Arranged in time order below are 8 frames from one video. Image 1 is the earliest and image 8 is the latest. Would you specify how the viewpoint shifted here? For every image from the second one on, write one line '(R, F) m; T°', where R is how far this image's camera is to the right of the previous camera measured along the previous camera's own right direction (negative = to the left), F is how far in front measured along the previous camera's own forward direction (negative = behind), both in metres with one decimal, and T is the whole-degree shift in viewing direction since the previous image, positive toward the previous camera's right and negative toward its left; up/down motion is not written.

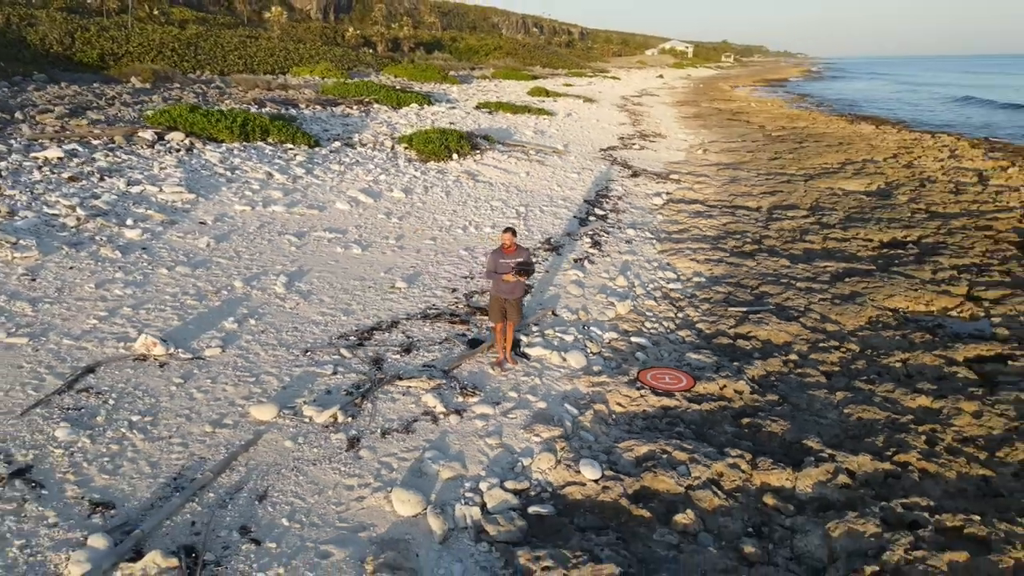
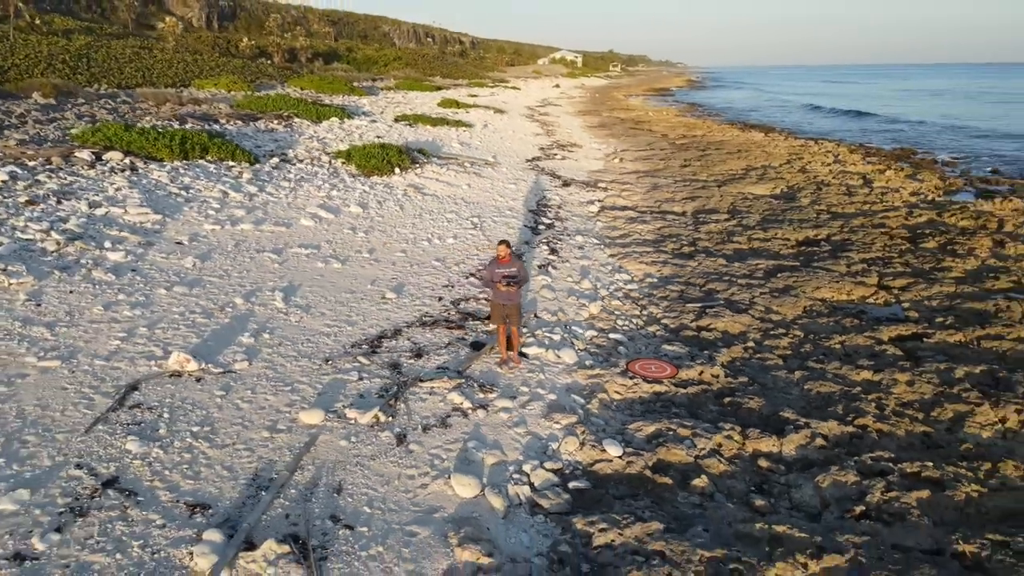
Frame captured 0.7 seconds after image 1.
(-1.0, -0.6) m; +8°
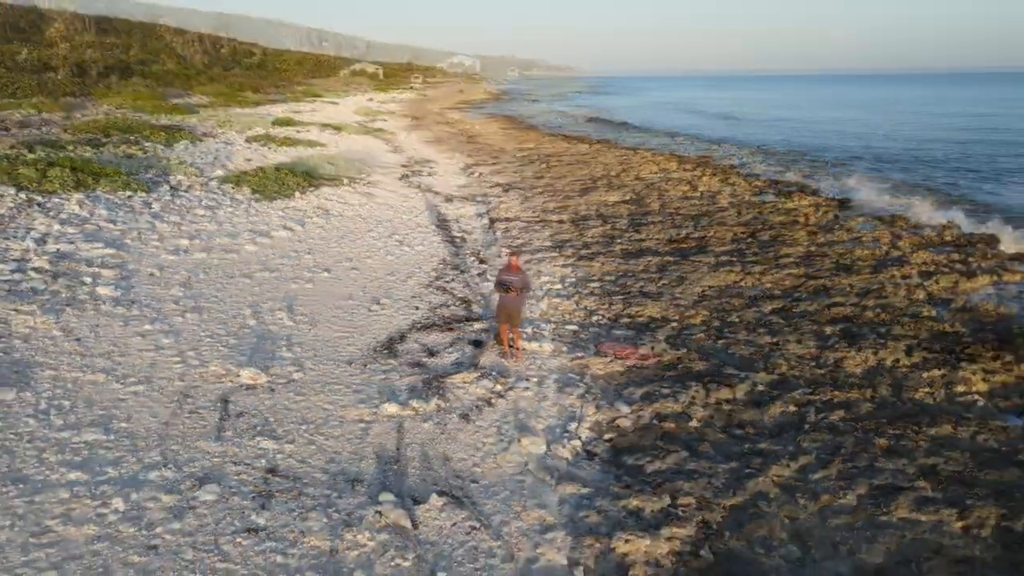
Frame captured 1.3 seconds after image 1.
(-1.1, -0.7) m; +7°
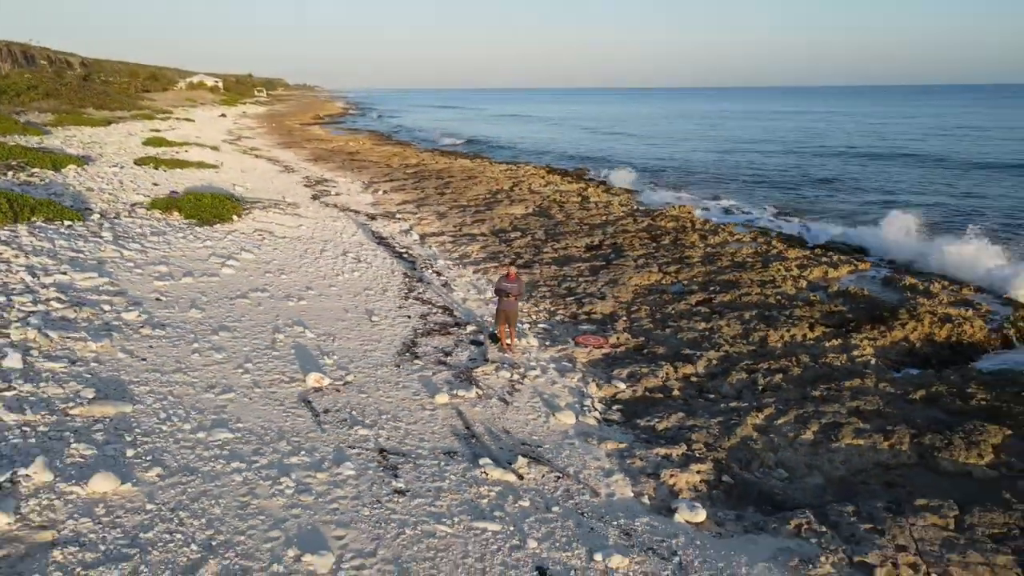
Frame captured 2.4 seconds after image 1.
(-1.9, -1.2) m; +11°
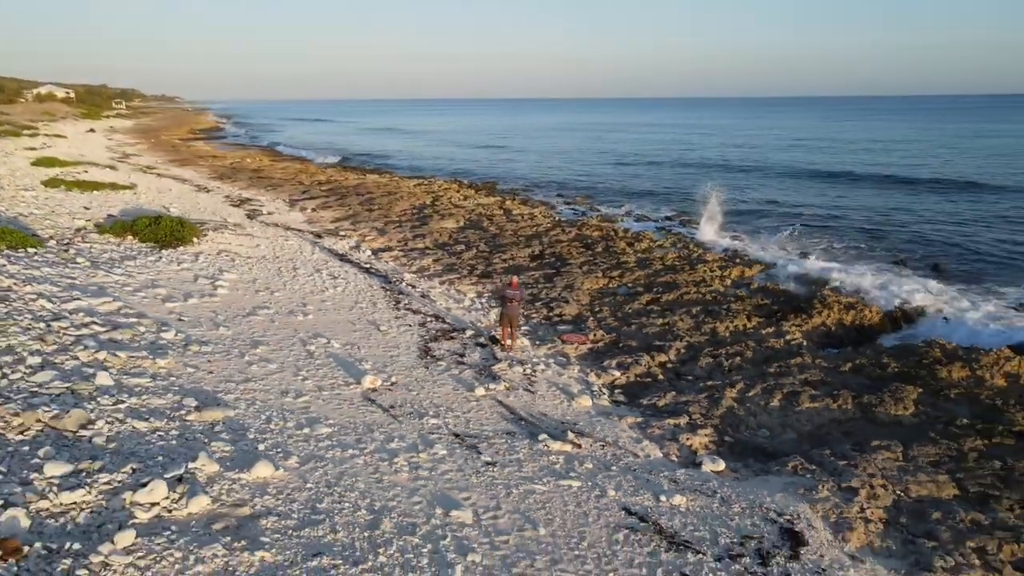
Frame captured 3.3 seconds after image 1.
(-1.8, -1.2) m; +9°
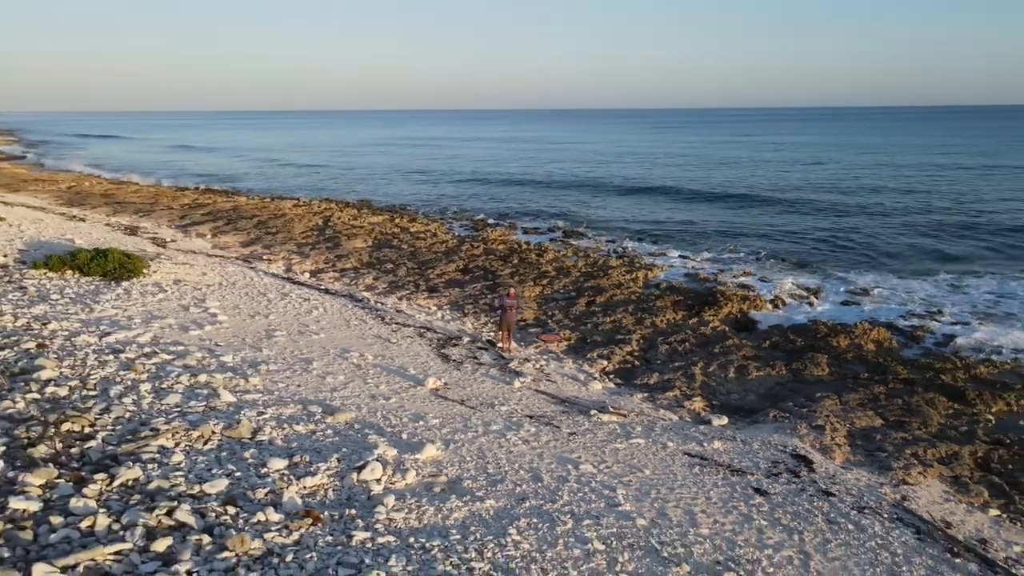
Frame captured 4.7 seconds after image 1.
(-2.9, -1.5) m; +13°
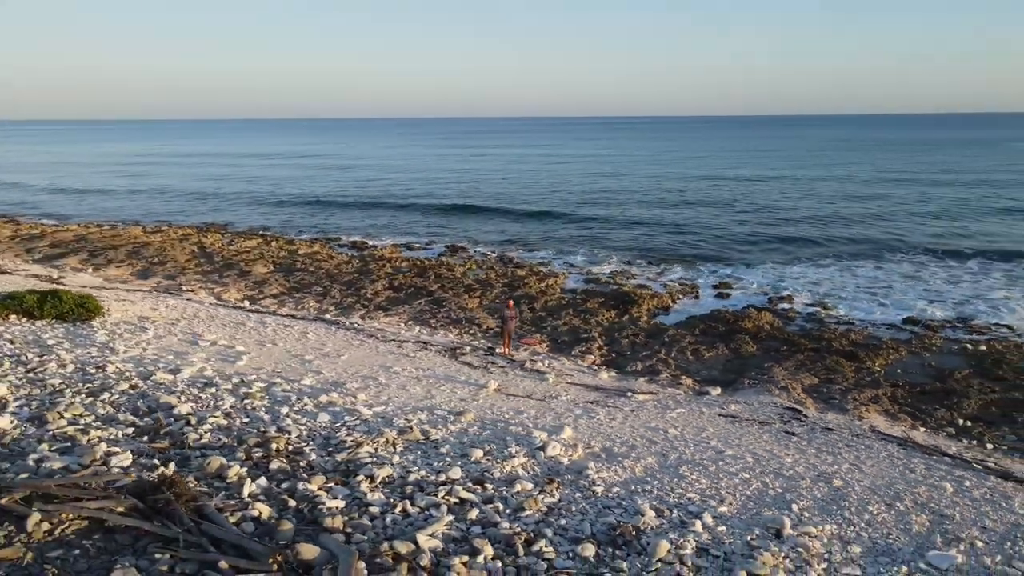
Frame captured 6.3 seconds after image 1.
(-4.0, -1.4) m; +16°
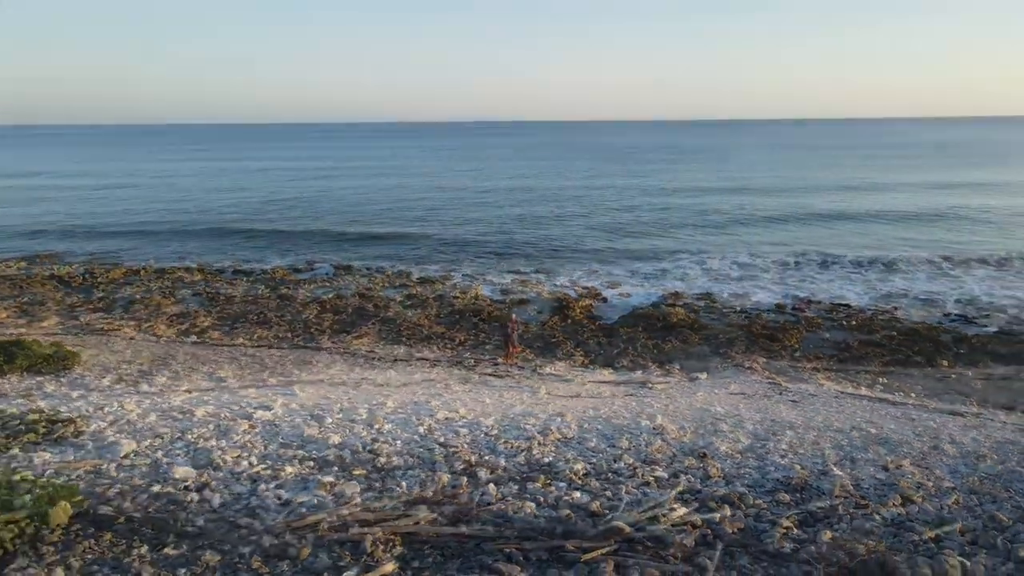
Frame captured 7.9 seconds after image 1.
(-4.6, -0.8) m; +16°
